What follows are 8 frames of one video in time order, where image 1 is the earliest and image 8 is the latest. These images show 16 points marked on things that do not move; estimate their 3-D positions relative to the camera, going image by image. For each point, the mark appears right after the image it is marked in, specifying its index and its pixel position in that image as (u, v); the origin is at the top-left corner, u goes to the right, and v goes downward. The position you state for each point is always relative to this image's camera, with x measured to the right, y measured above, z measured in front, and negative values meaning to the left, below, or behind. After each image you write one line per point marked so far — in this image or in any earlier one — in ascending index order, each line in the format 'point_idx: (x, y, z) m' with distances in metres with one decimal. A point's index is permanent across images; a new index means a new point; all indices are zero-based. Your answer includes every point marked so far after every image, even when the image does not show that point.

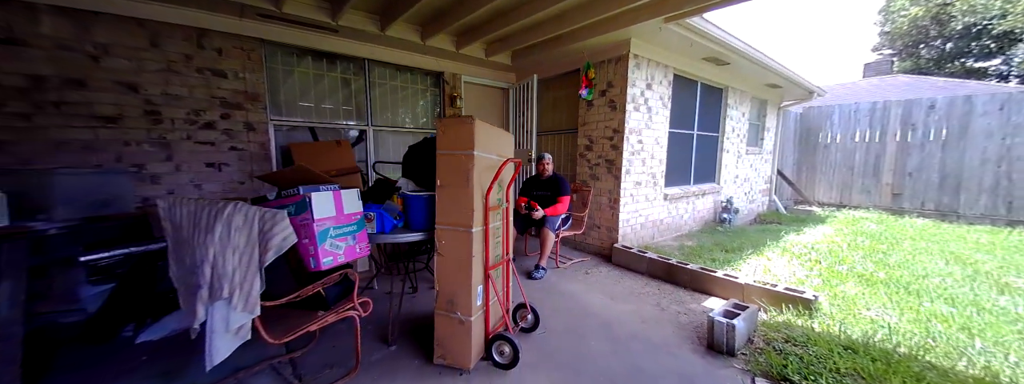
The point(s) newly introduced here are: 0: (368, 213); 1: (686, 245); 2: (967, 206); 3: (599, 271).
0: (-1.0, -0.1, +2.0) m
1: (+2.1, -0.7, +3.9) m
2: (+8.2, -0.3, +5.5) m
3: (+0.9, -0.8, +3.3) m
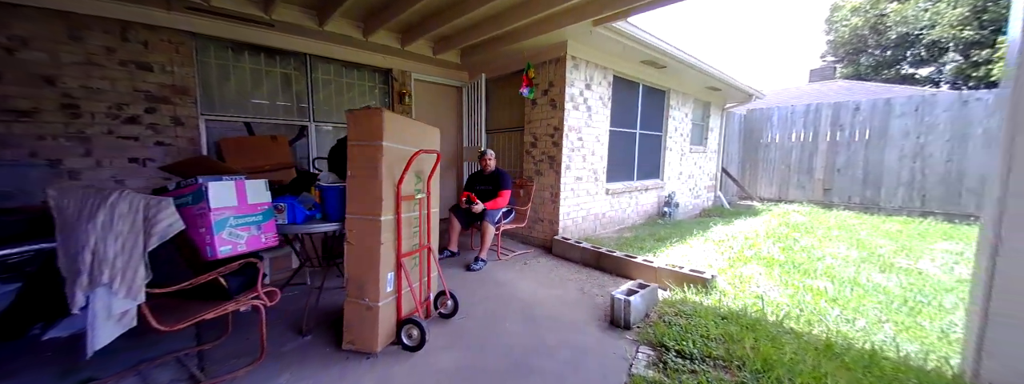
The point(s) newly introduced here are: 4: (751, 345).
0: (-1.5, -0.1, +2.0) m
1: (+1.5, -0.6, +4.1) m
2: (+7.4, -0.2, +6.1) m
3: (+0.3, -0.8, +3.5) m
4: (+1.3, -0.9, +1.7) m
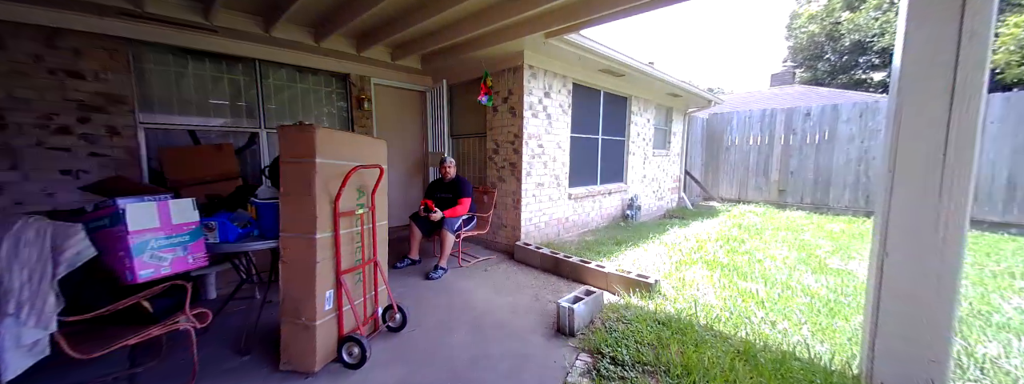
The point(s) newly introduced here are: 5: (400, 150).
0: (-1.9, -0.2, +1.9) m
1: (+1.0, -0.7, +4.2) m
2: (+6.8, -0.2, +6.5) m
3: (-0.2, -0.9, +3.5) m
4: (+1.0, -0.9, +1.8) m
5: (-1.7, +0.6, +4.7) m
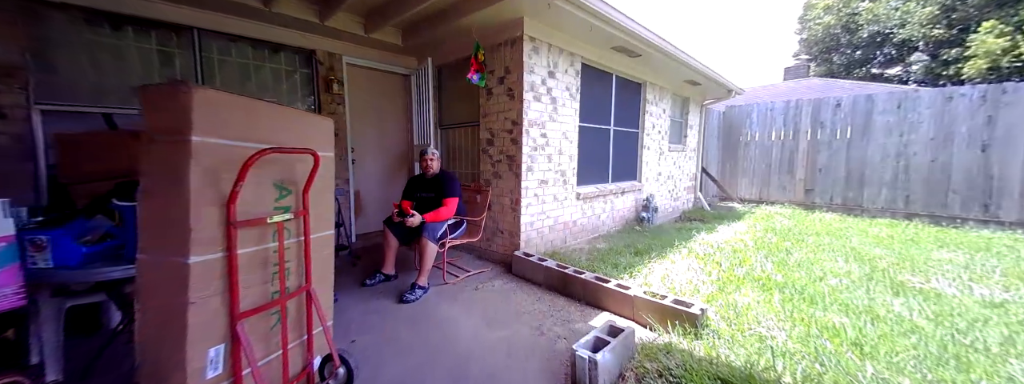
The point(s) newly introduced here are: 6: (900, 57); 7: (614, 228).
0: (-1.9, -0.2, +1.3) m
1: (+0.9, -0.6, +3.5) m
2: (+6.7, -0.2, +5.8) m
3: (-0.2, -0.8, +2.8) m
4: (+0.9, -0.9, +1.2) m
5: (-1.7, +0.6, +4.0) m
6: (+14.2, +4.9, +11.4) m
7: (+1.4, -0.5, +4.3) m
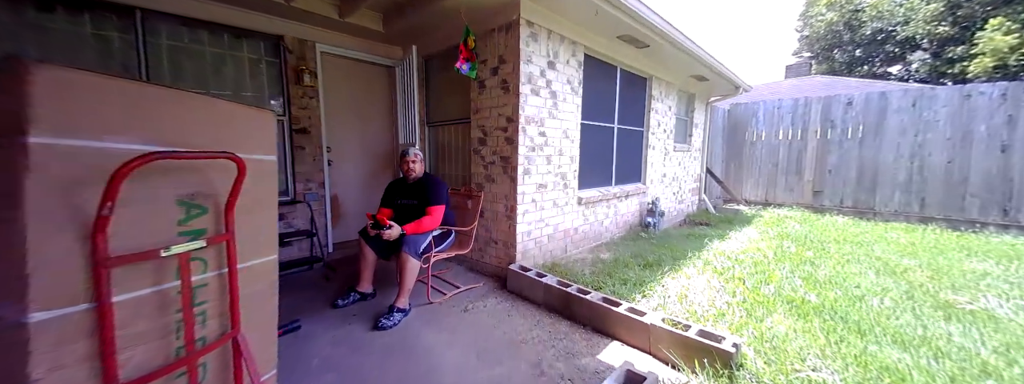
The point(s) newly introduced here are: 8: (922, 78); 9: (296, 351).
0: (-1.9, -0.2, +0.9) m
1: (+0.9, -0.7, +3.2) m
2: (+6.7, -0.2, +5.6) m
3: (-0.2, -0.9, +2.5) m
4: (+0.9, -1.0, +0.8) m
5: (-1.8, +0.6, +3.7) m
6: (+14.0, +4.9, +11.2) m
7: (+1.4, -0.6, +4.0) m
8: (+13.6, +3.8, +10.3) m
9: (-1.3, -1.0, +1.9) m
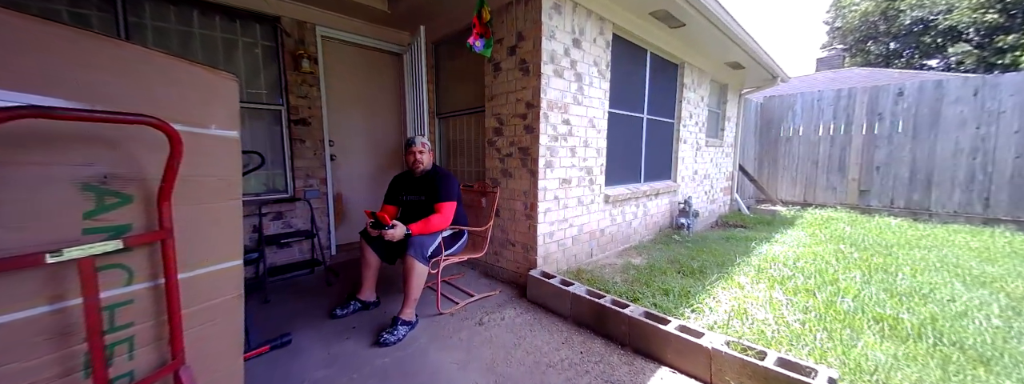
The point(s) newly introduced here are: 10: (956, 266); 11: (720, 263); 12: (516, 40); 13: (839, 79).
0: (-1.8, -0.2, +0.6) m
1: (+1.1, -0.7, +2.8) m
2: (+6.9, -0.2, +5.0) m
3: (-0.1, -0.9, +2.1) m
4: (+1.0, -0.9, +0.4) m
5: (-1.6, +0.6, +3.4) m
6: (+14.5, +4.9, +10.3) m
7: (+1.6, -0.5, +3.6) m
8: (+14.0, +3.8, +9.5) m
9: (-1.2, -0.9, +1.6) m
10: (+4.1, -0.7, +2.8) m
11: (+1.9, -0.6, +2.8) m
12: (0.0, +1.2, +2.4) m
13: (+8.0, +2.8, +7.6) m
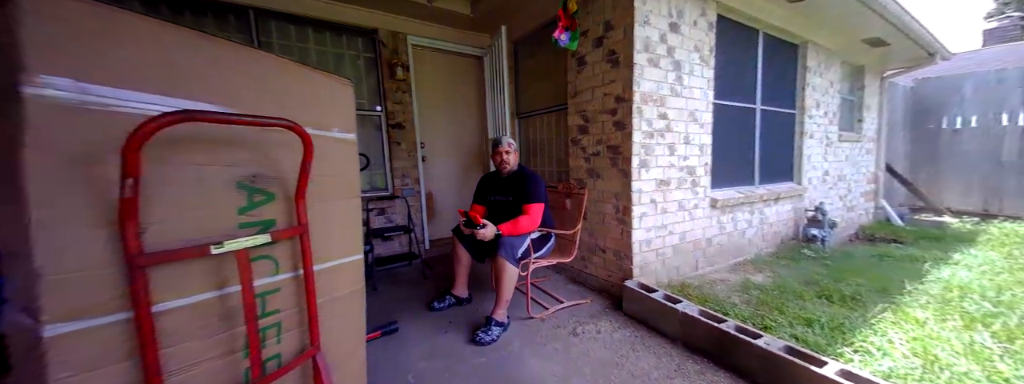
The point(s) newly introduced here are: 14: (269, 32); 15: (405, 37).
0: (-1.5, -0.2, +0.9) m
1: (+1.8, -0.7, +2.3) m
2: (+8.0, -0.3, +3.2) m
3: (+0.5, -0.9, +2.0) m
4: (+1.2, -1.0, +0.1) m
5: (-0.7, +0.6, +3.5) m
6: (+16.6, +4.7, +6.7) m
7: (+2.5, -0.6, +3.0) m
8: (+16.0, +3.6, +6.0) m
9: (-0.7, -0.9, +1.7) m
10: (+4.7, -0.7, +1.7) m
11: (+2.6, -0.6, +2.1) m
12: (+0.7, +1.2, +2.2) m
13: (+9.6, +2.6, +5.5) m
14: (-2.0, +1.3, +2.6) m
15: (-1.0, +1.5, +3.1) m
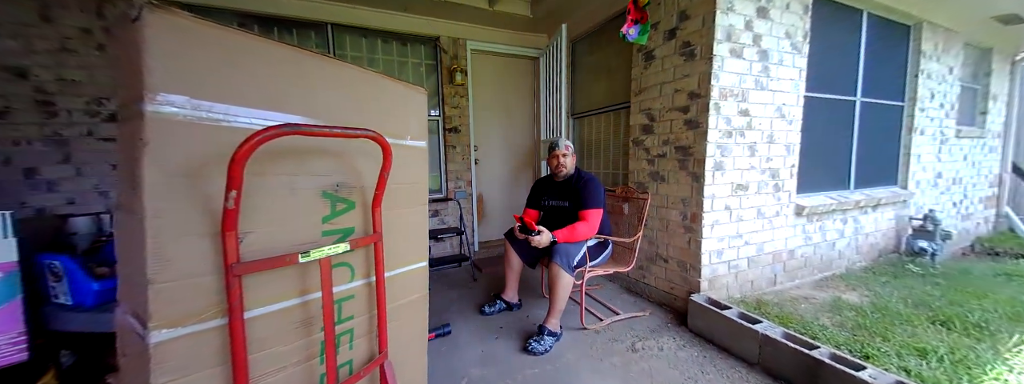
0: (-1.3, -0.2, +1.0) m
1: (+2.2, -0.7, +2.0) m
2: (+8.4, -0.4, +2.1) m
3: (+0.9, -0.9, +1.8) m
4: (+1.3, -1.0, -0.2) m
5: (-0.1, +0.6, +3.5) m
6: (+17.5, +4.5, +4.5) m
7: (+2.9, -0.6, +2.6) m
8: (+16.7, +3.4, +3.9) m
9: (-0.4, -0.9, +1.7) m
10: (+5.0, -0.8, +1.0) m
11: (+2.9, -0.7, +1.7) m
12: (+1.1, +1.1, +2.1) m
13: (+10.4, +2.5, +4.2) m
14: (-1.5, +1.3, +2.8) m
15: (-0.5, +1.5, +3.1) m
